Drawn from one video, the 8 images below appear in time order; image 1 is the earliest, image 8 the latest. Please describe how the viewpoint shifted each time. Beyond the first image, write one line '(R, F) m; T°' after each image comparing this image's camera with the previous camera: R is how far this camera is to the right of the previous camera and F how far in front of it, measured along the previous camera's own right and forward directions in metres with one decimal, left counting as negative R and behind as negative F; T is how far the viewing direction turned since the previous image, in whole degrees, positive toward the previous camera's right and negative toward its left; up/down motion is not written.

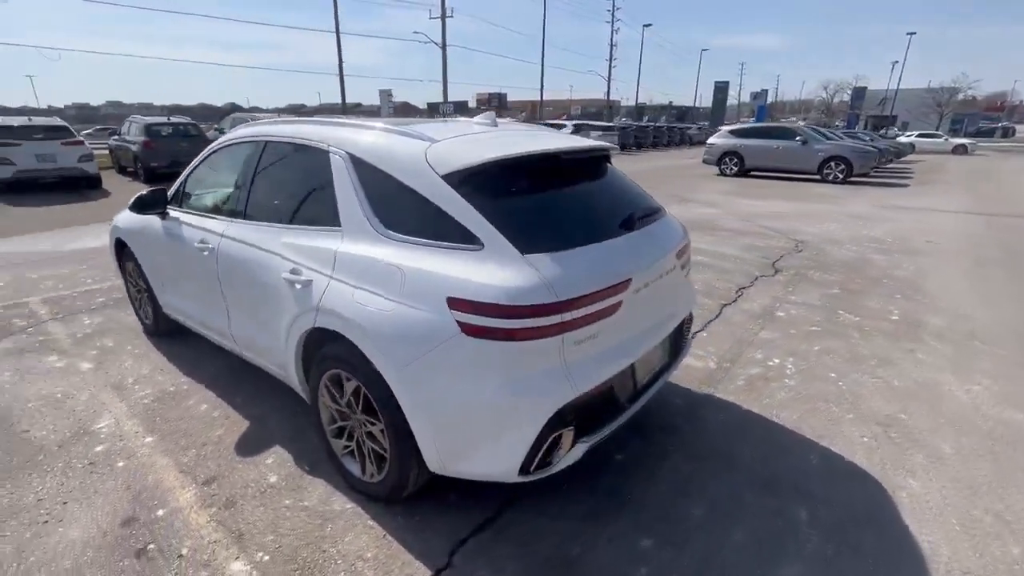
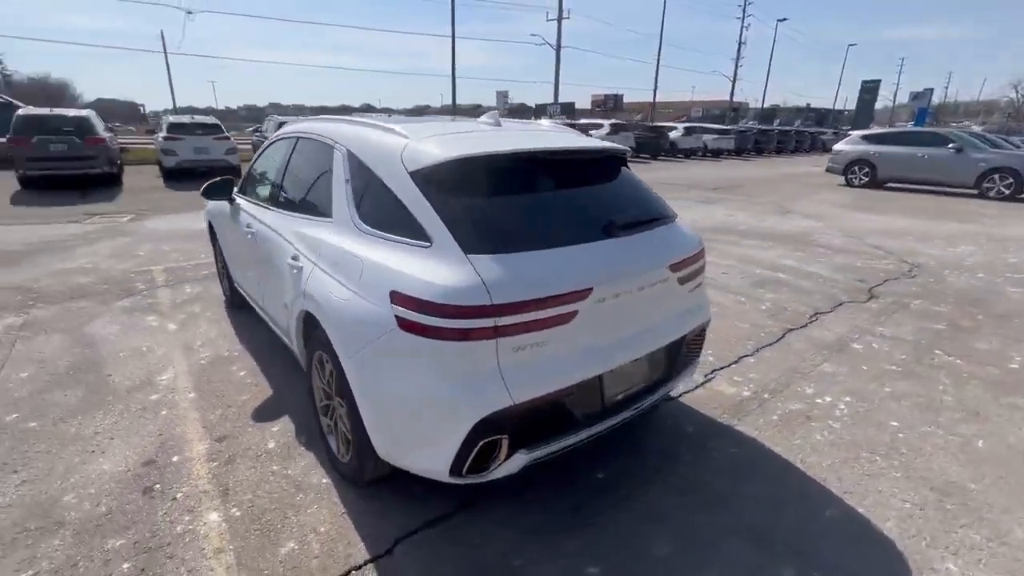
(+0.7, +0.1) m; -12°
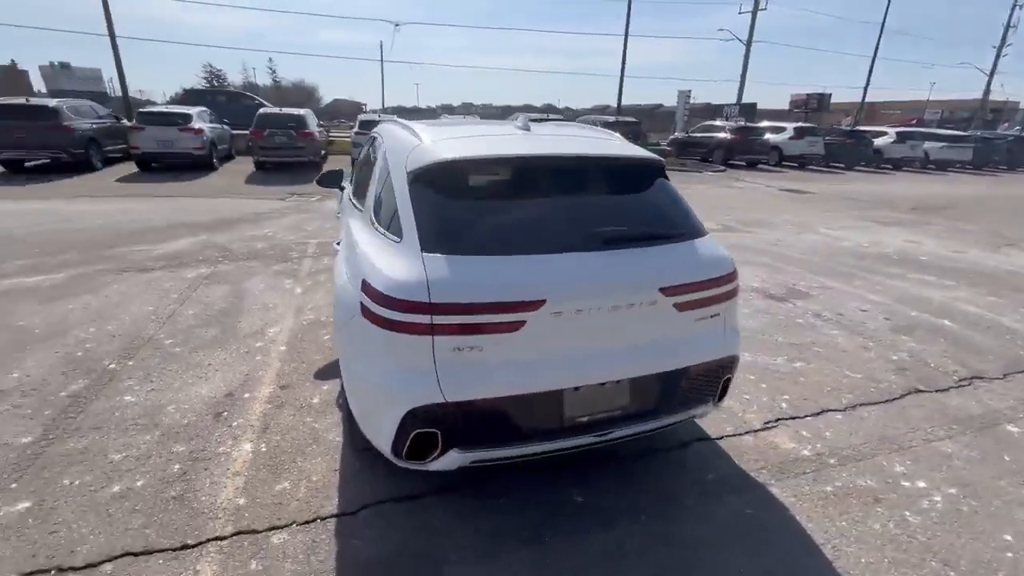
(+0.9, +0.1) m; -19°
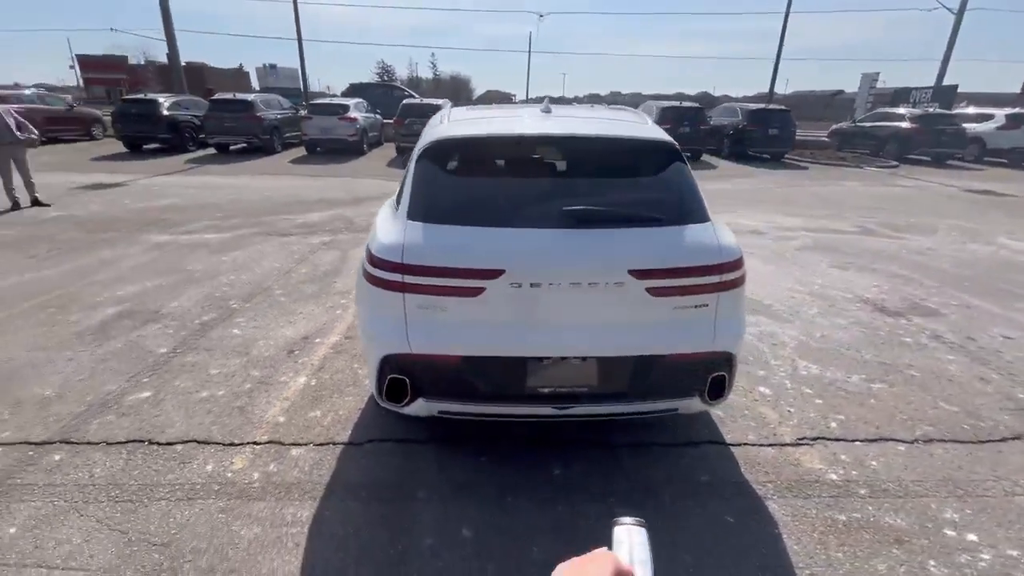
(+0.8, 0.0) m; -16°
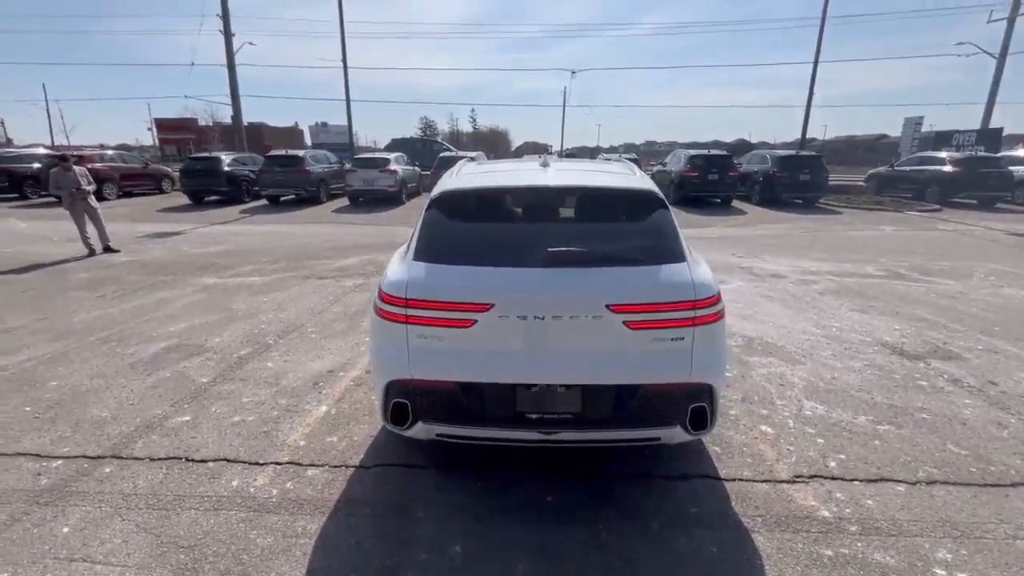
(+0.3, -0.3) m; -4°
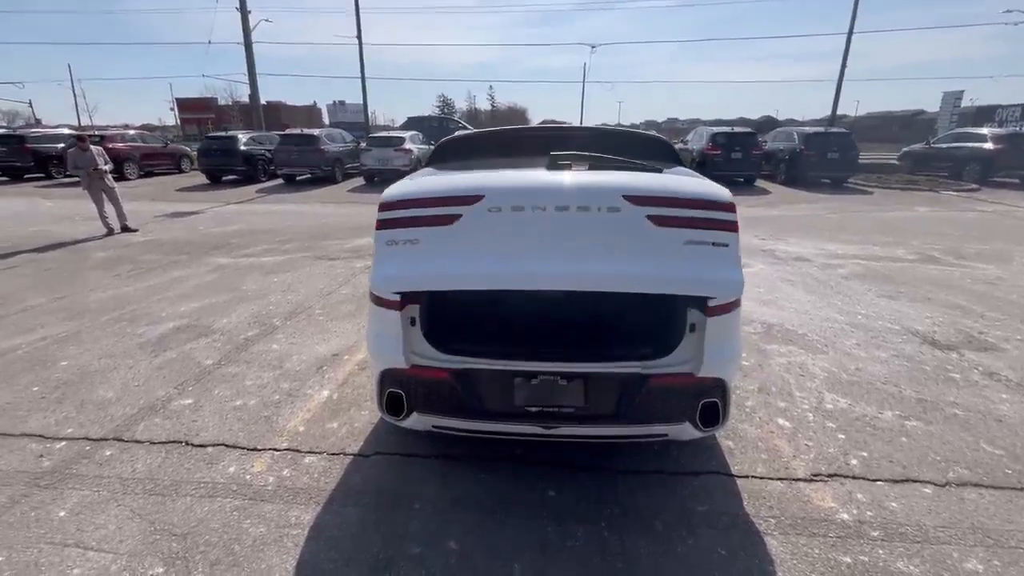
(+0.1, +0.2) m; -2°
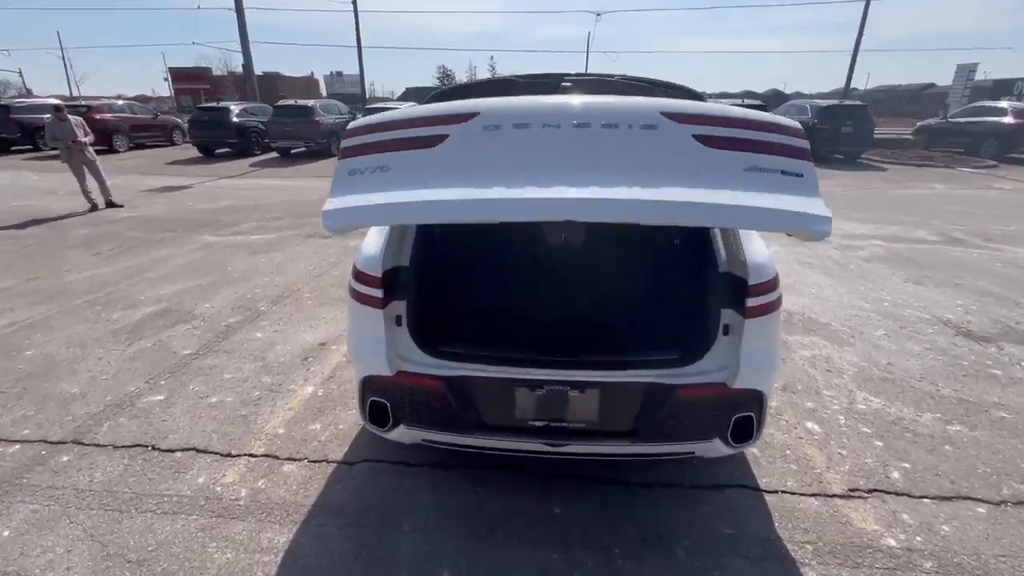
(0.0, +0.4) m; 0°
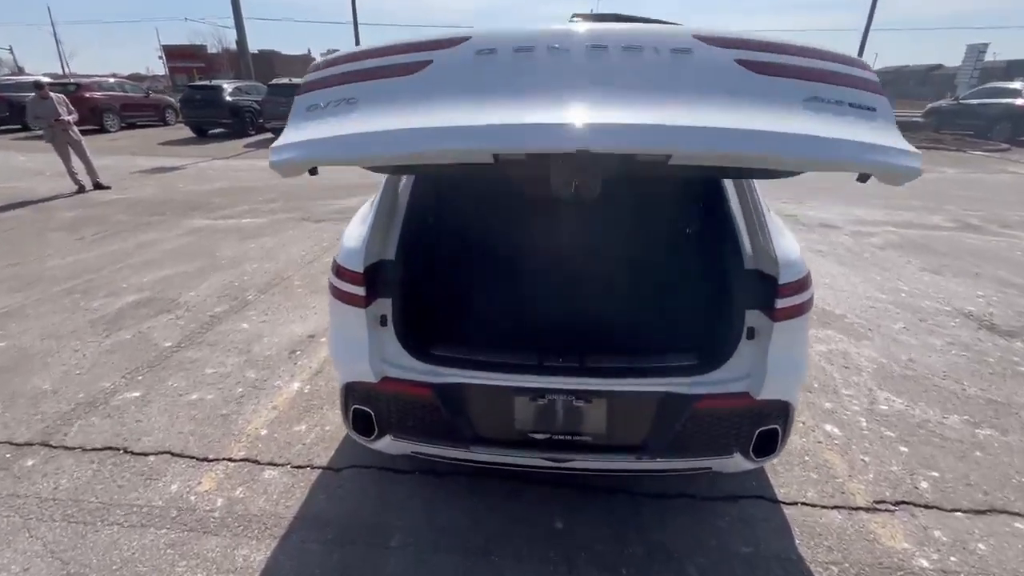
(0.0, +0.2) m; 0°
